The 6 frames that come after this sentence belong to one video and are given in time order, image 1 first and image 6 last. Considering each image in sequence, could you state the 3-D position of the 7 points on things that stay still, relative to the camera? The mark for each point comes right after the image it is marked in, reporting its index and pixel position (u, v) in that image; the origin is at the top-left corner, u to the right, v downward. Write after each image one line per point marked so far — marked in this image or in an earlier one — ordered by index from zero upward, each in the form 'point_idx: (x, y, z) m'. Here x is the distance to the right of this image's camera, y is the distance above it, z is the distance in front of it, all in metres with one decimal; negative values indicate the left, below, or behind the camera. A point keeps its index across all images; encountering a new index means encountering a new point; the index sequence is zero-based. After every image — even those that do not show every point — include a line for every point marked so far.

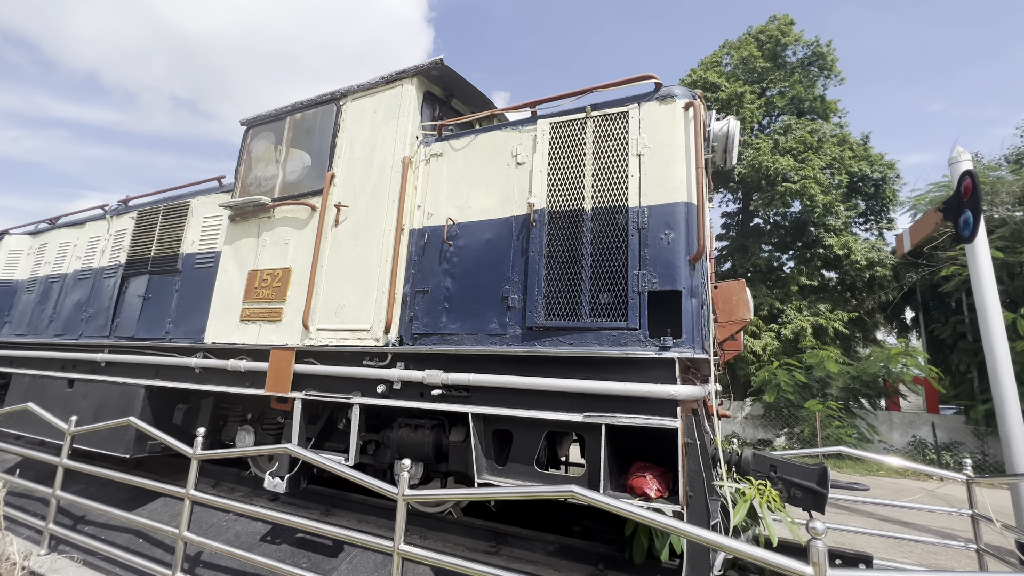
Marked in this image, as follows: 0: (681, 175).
0: (+1.2, +0.8, +3.3) m
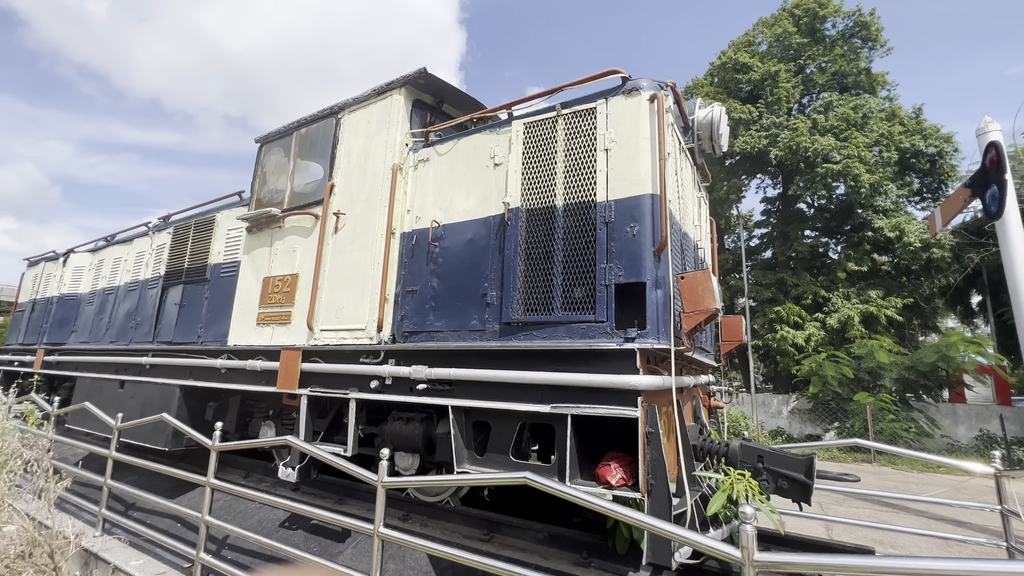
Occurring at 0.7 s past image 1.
0: (+1.0, +0.9, +3.4) m
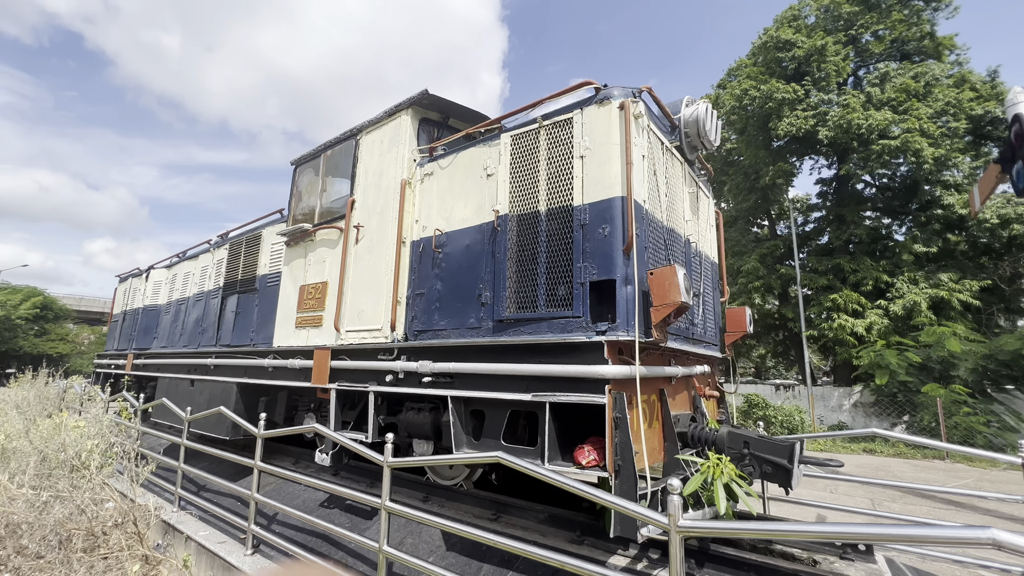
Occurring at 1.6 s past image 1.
0: (+0.8, +0.9, +3.6) m
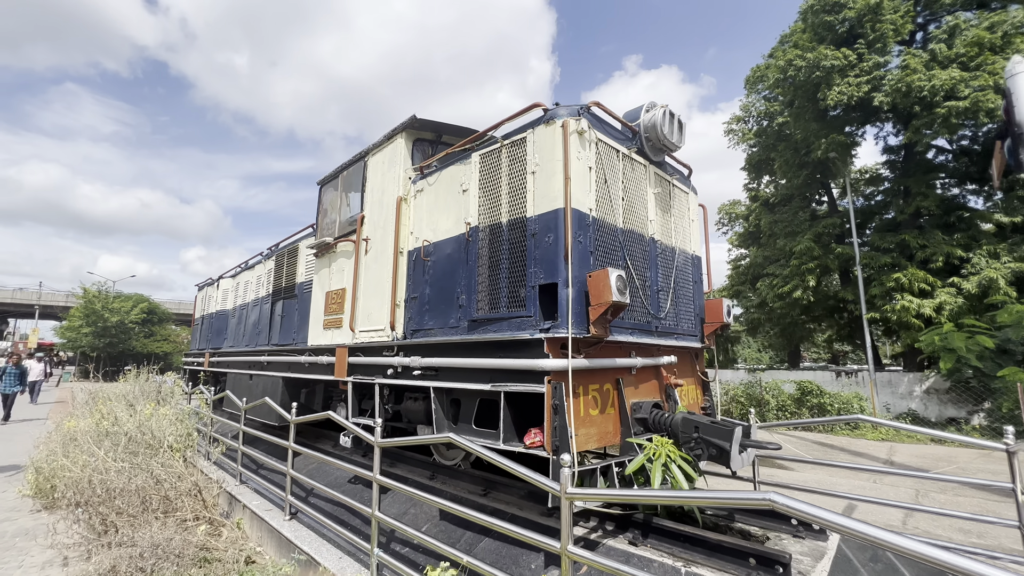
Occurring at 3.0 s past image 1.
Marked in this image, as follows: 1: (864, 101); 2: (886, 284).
0: (+0.4, +0.9, +4.0) m
1: (+14.3, +7.6, +18.2) m
2: (+14.4, +0.2, +17.3) m
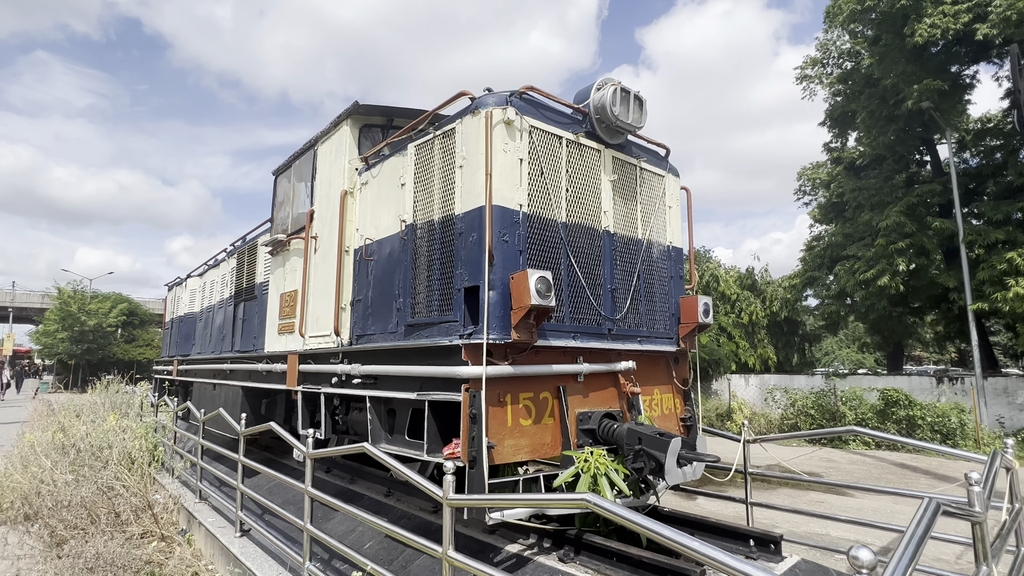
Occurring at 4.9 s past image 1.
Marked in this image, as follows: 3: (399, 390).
0: (-0.3, +0.9, +3.8) m
1: (+15.3, +7.8, +16.0) m
2: (+15.5, +0.4, +14.8) m
3: (-1.0, -1.0, +4.2) m
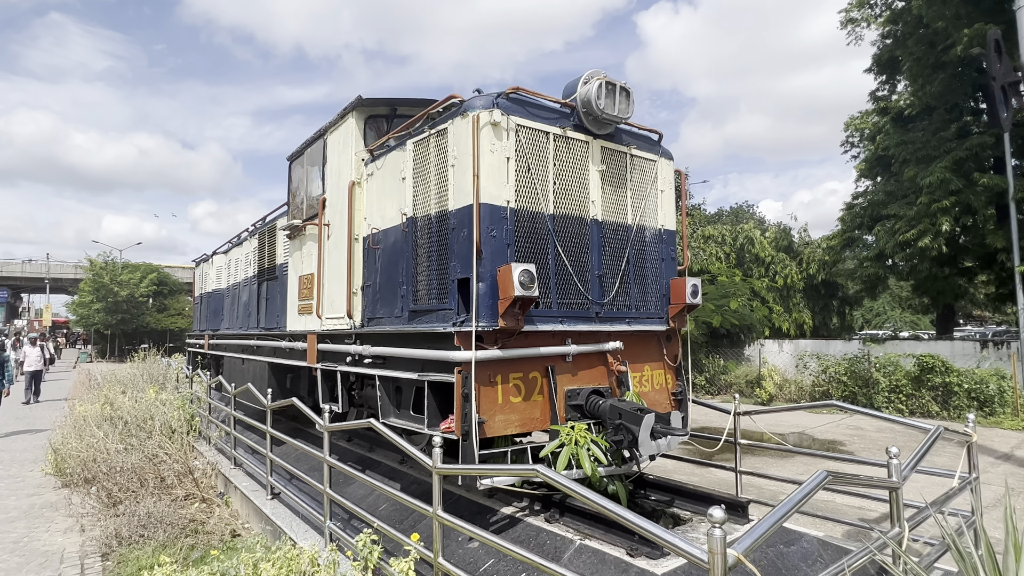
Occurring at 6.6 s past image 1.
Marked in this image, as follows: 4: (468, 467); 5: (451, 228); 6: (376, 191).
0: (-0.4, +1.0, +4.0) m
1: (+15.8, +9.1, +14.5) m
2: (+16.2, +1.6, +13.8) m
3: (-1.0, -0.8, +4.6) m
4: (-0.3, -1.3, +3.1) m
5: (-0.6, +0.6, +4.2) m
6: (-1.5, +1.1, +5.7) m
